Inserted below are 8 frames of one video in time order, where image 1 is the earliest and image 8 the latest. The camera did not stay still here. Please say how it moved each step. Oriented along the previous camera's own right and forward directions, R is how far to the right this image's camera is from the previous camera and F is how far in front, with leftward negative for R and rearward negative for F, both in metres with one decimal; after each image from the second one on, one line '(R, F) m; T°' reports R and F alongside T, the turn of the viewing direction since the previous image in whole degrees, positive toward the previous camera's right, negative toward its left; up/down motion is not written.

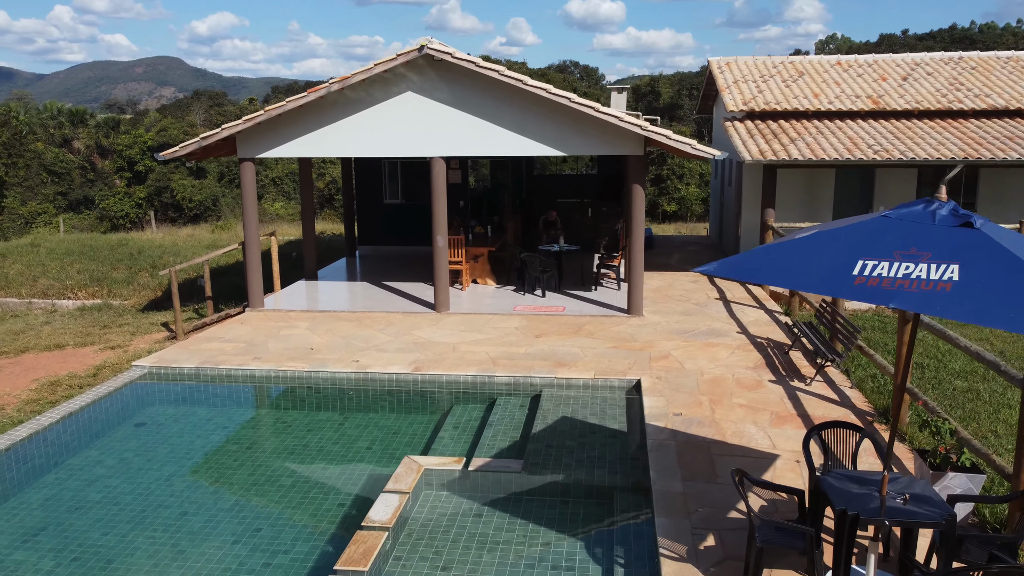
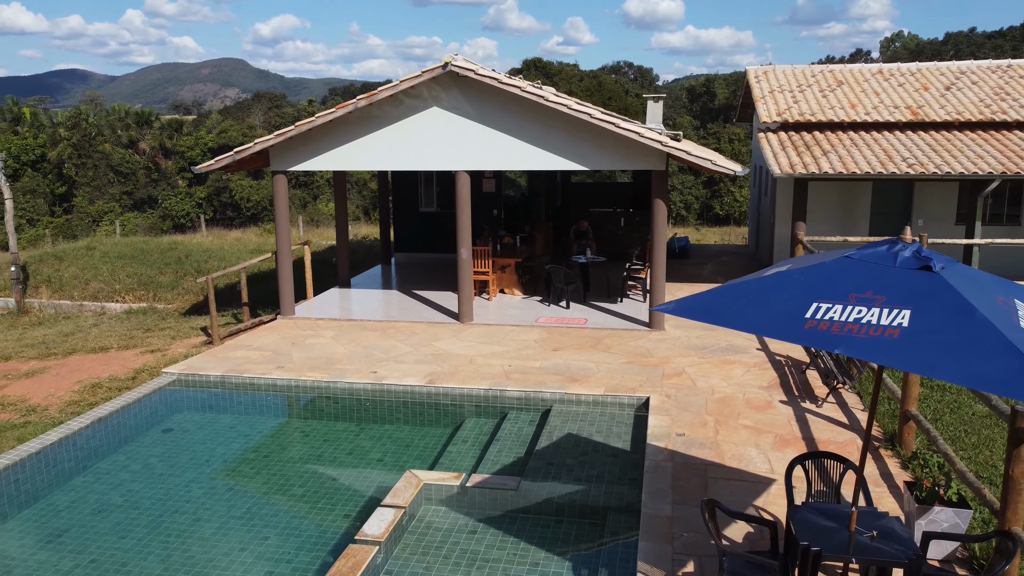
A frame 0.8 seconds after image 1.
(+0.4, -0.1) m; -4°
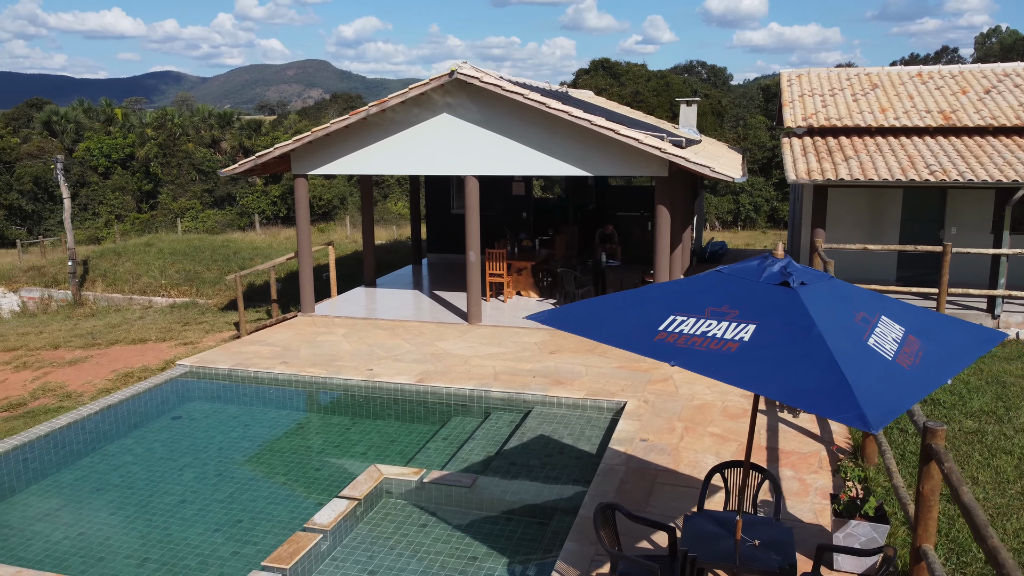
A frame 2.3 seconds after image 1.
(+1.0, -0.2) m; -5°
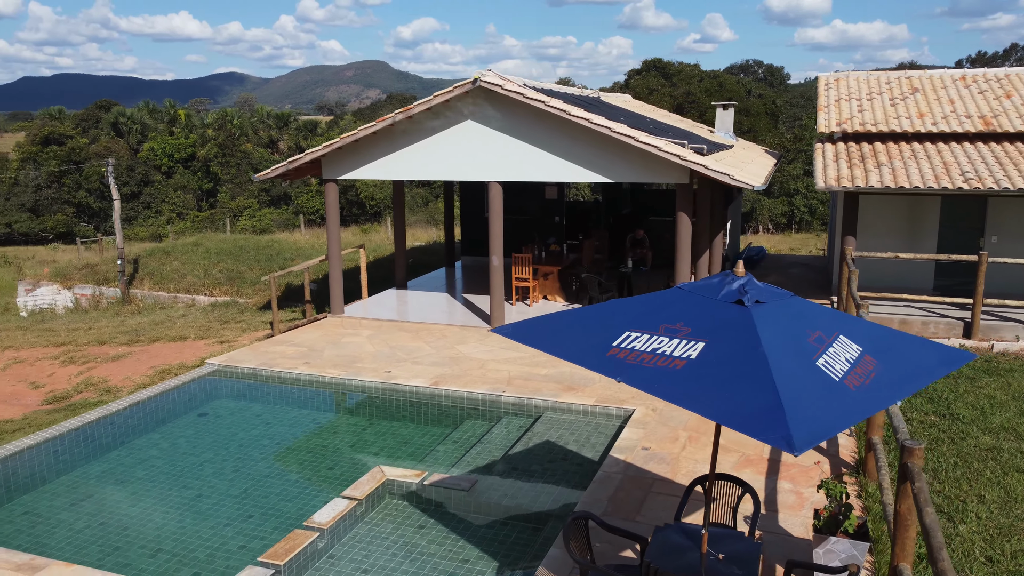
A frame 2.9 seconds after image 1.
(+0.4, -0.1) m; -4°
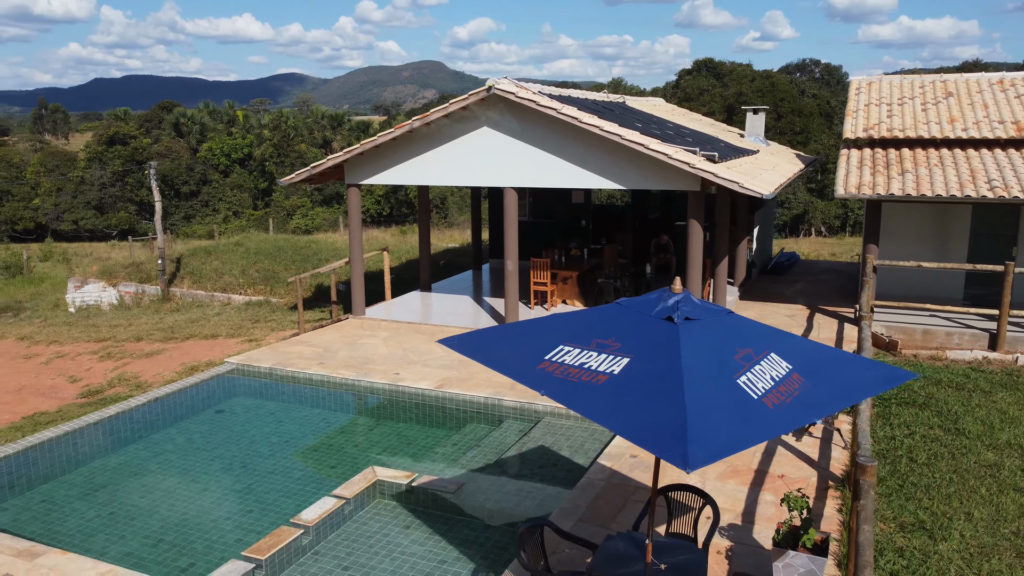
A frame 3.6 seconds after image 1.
(+0.6, -0.1) m; -4°
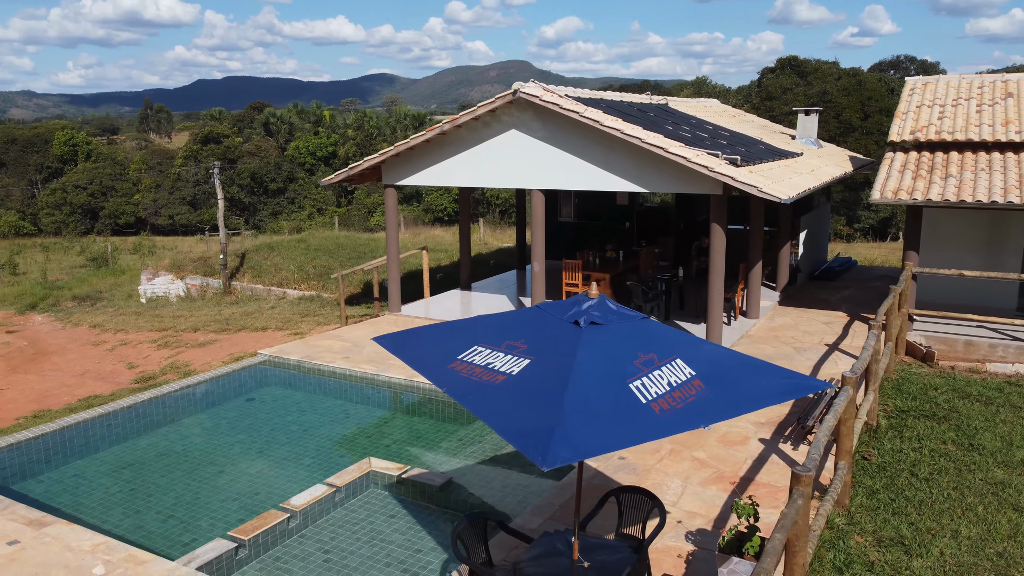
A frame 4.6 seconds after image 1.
(+0.8, -0.1) m; -6°
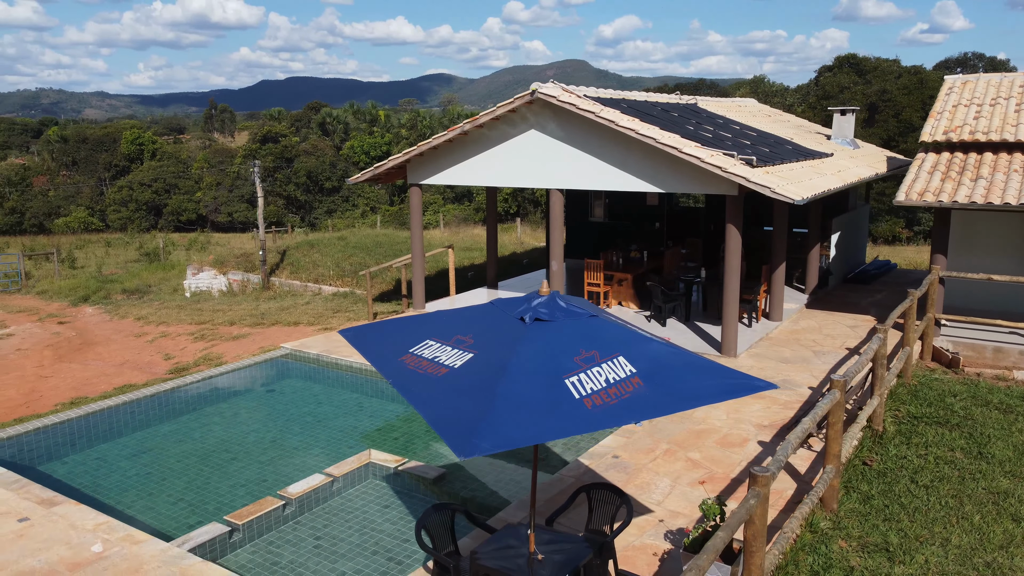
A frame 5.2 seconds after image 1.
(+0.5, -0.1) m; -4°
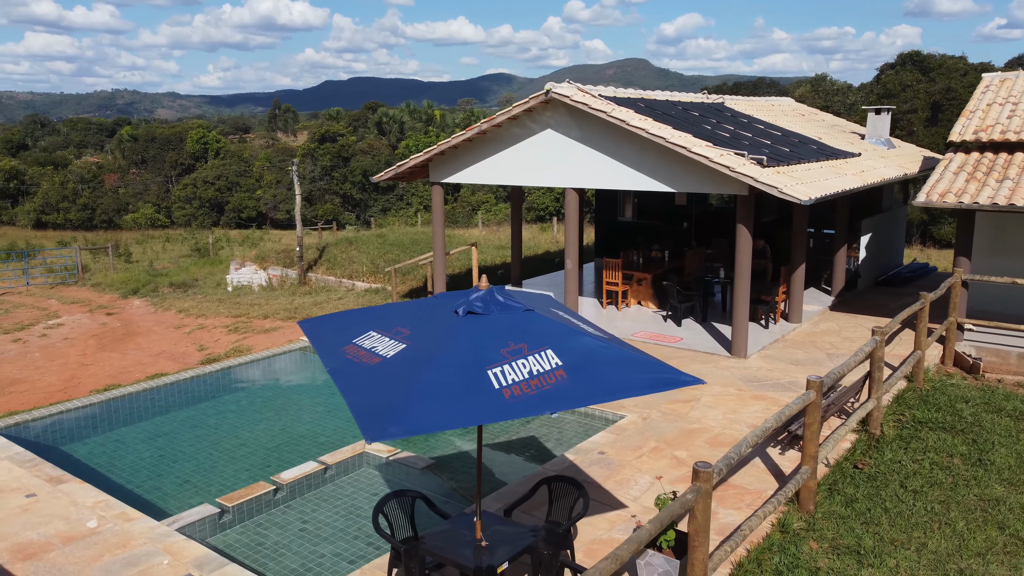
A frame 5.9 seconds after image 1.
(+0.6, -0.1) m; -4°
